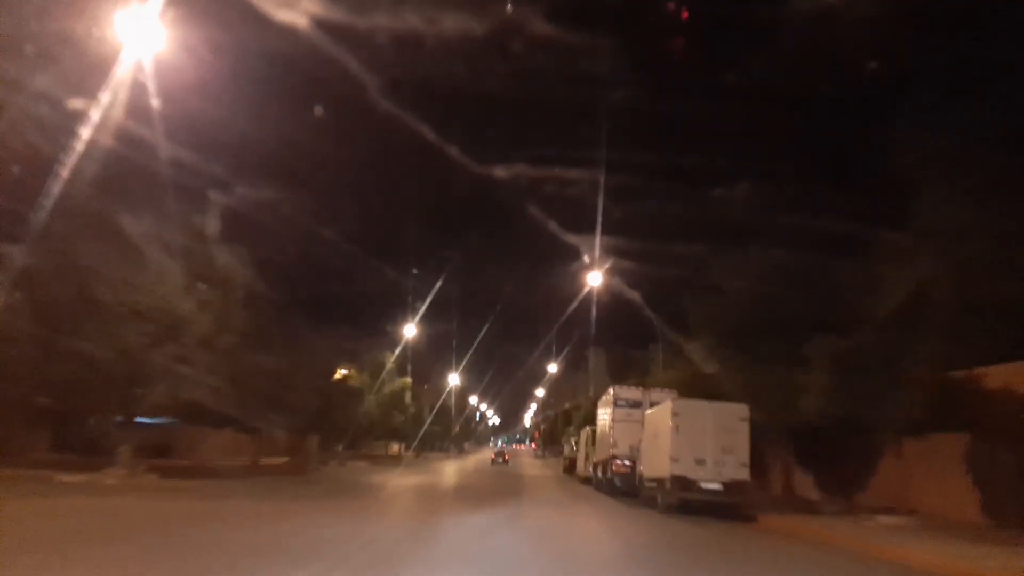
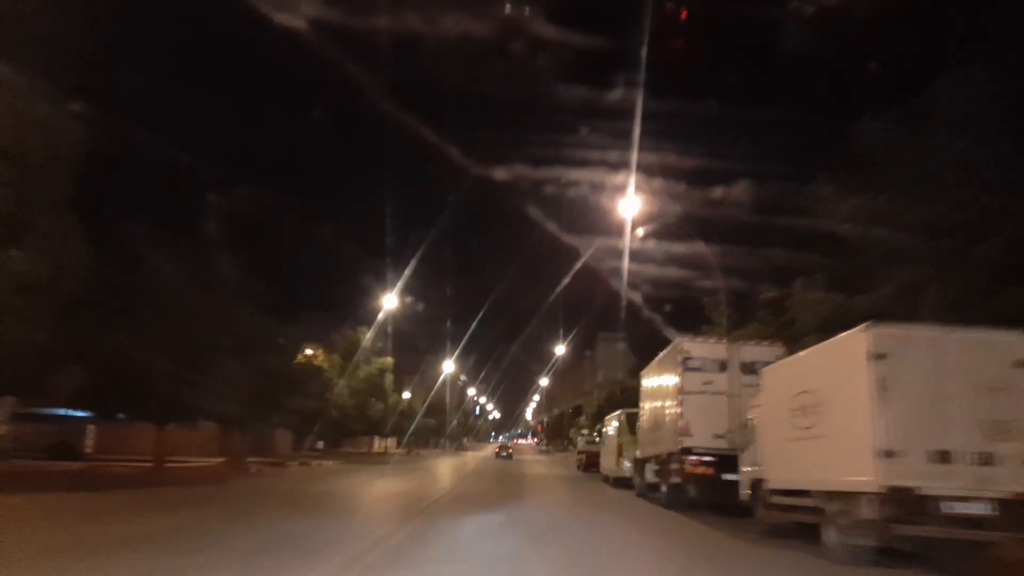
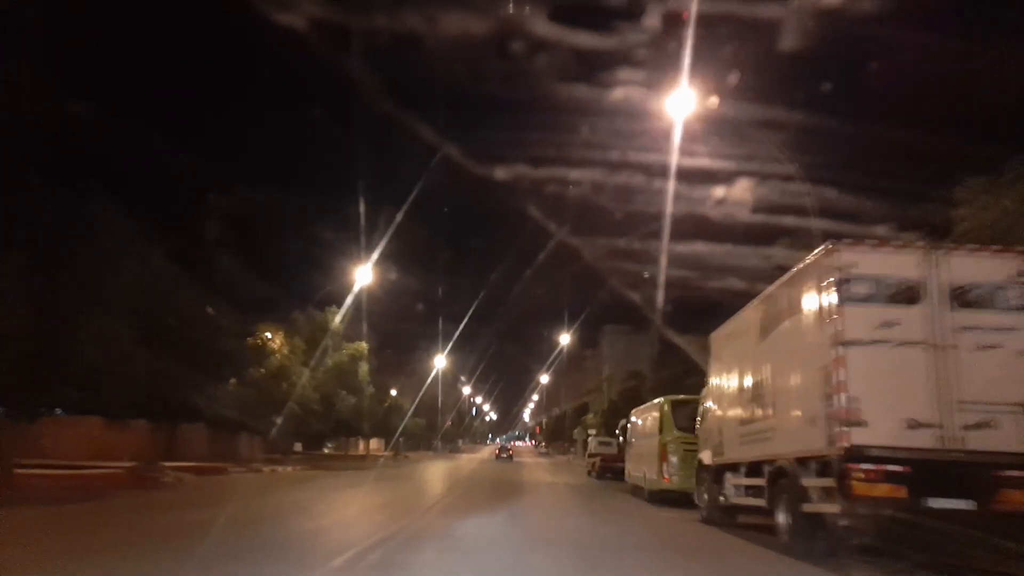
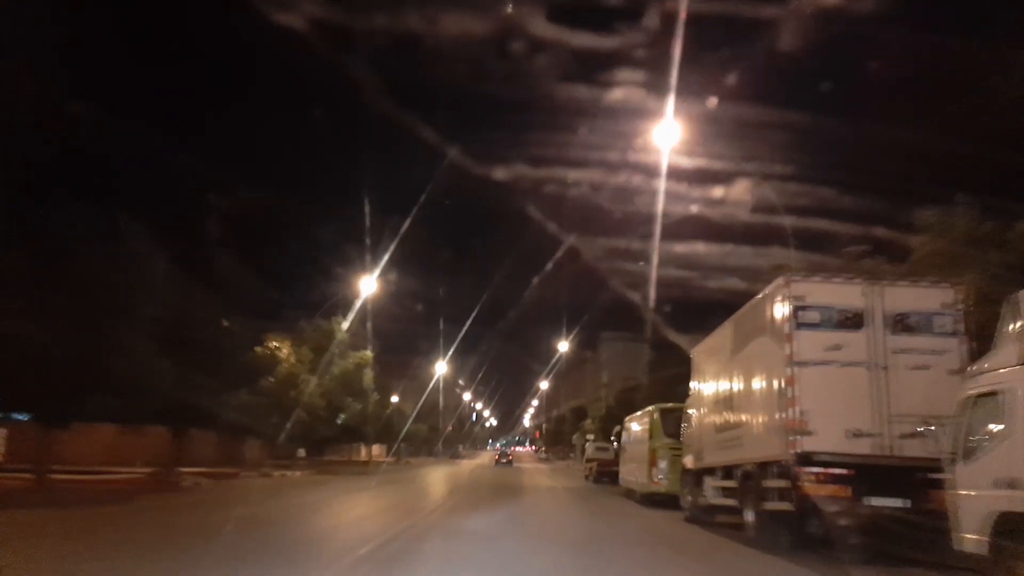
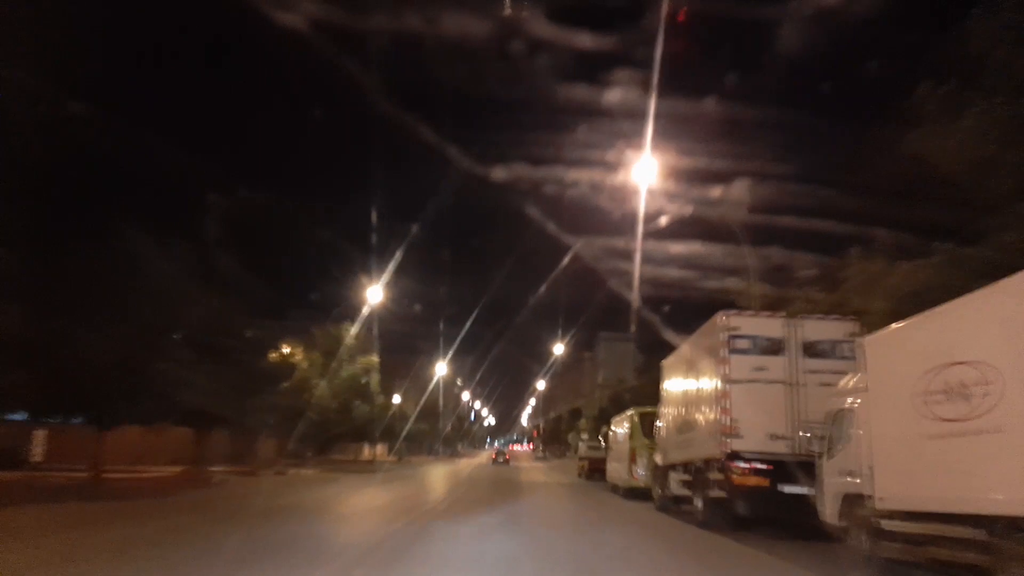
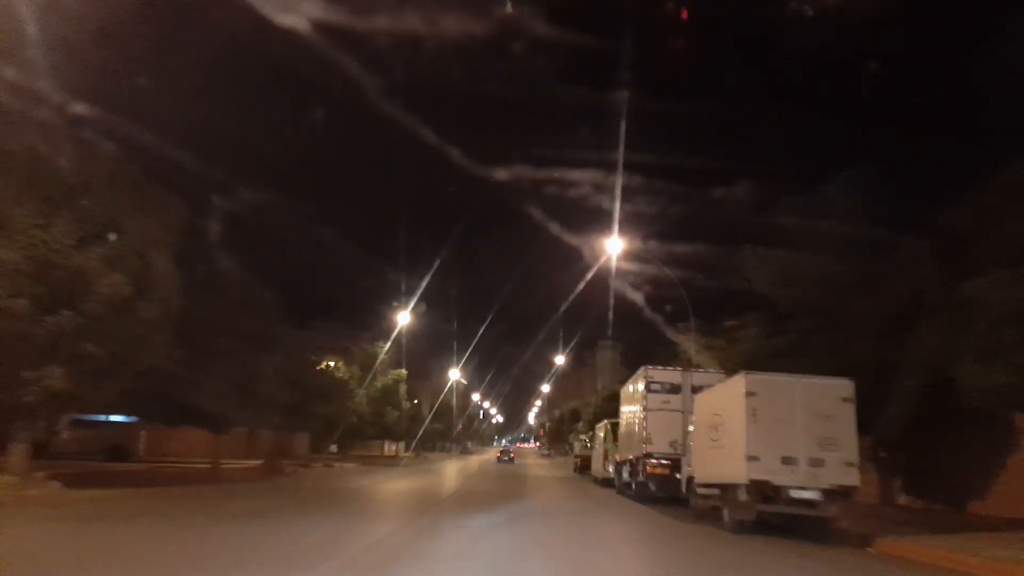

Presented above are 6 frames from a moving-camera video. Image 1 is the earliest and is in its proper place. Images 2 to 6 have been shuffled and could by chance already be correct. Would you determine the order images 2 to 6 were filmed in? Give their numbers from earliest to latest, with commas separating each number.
6, 2, 5, 4, 3
